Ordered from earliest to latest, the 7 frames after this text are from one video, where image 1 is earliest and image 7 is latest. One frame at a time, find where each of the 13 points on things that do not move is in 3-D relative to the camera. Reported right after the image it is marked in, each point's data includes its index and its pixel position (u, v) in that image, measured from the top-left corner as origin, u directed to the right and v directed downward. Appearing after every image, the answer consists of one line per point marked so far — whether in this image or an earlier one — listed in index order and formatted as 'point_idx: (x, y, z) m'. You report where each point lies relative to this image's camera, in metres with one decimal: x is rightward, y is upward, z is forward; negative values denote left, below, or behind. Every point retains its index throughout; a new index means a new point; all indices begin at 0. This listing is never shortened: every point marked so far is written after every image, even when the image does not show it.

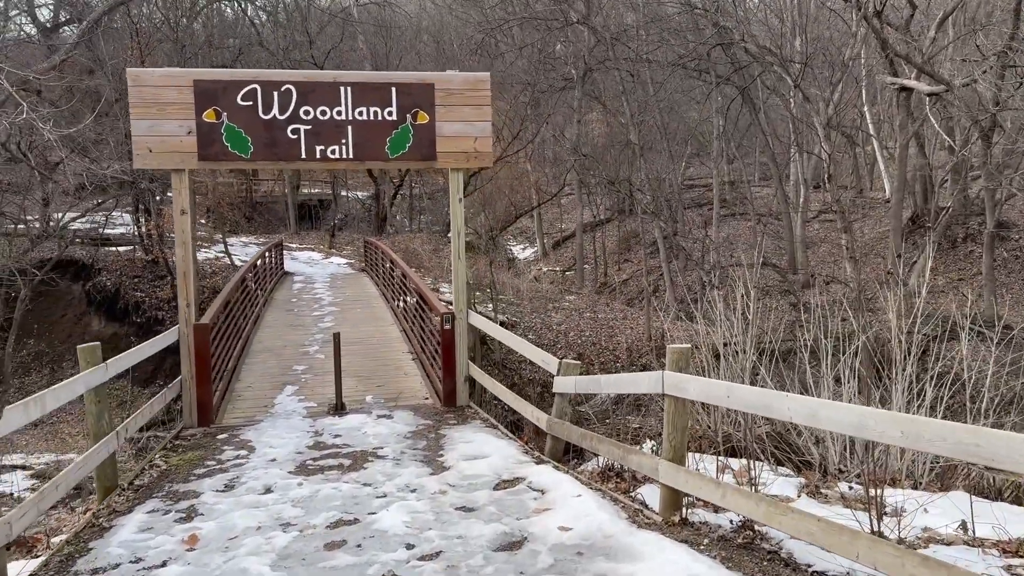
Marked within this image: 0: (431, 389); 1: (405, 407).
0: (-0.7, -0.9, +6.6) m
1: (-0.9, -1.0, +6.1) m
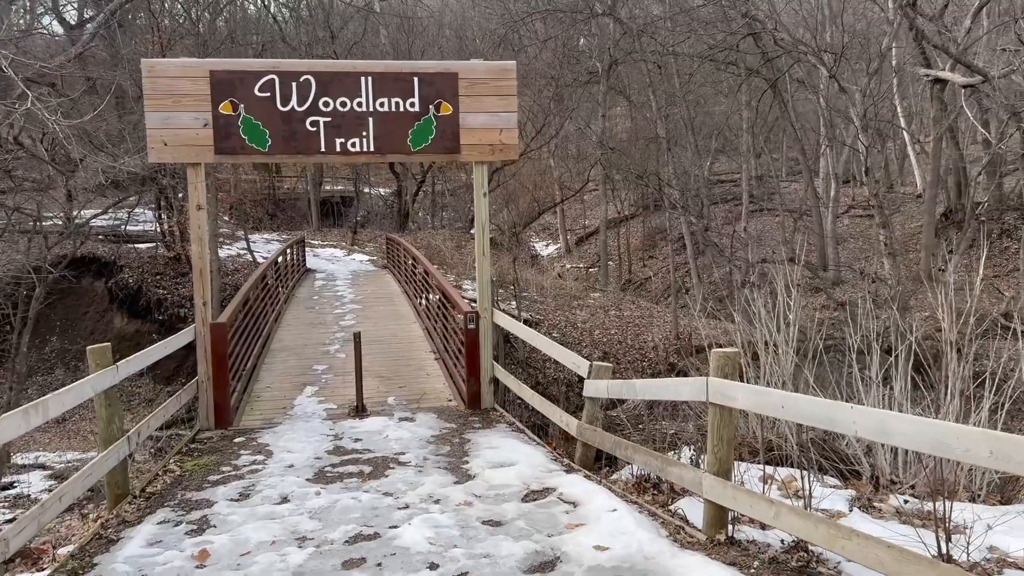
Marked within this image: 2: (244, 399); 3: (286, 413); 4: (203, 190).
0: (-0.5, -0.9, +6.3) m
1: (-0.7, -1.0, +5.9) m
2: (-2.2, -0.9, +6.2) m
3: (-1.8, -1.0, +5.8) m
4: (-2.3, +0.7, +5.5) m
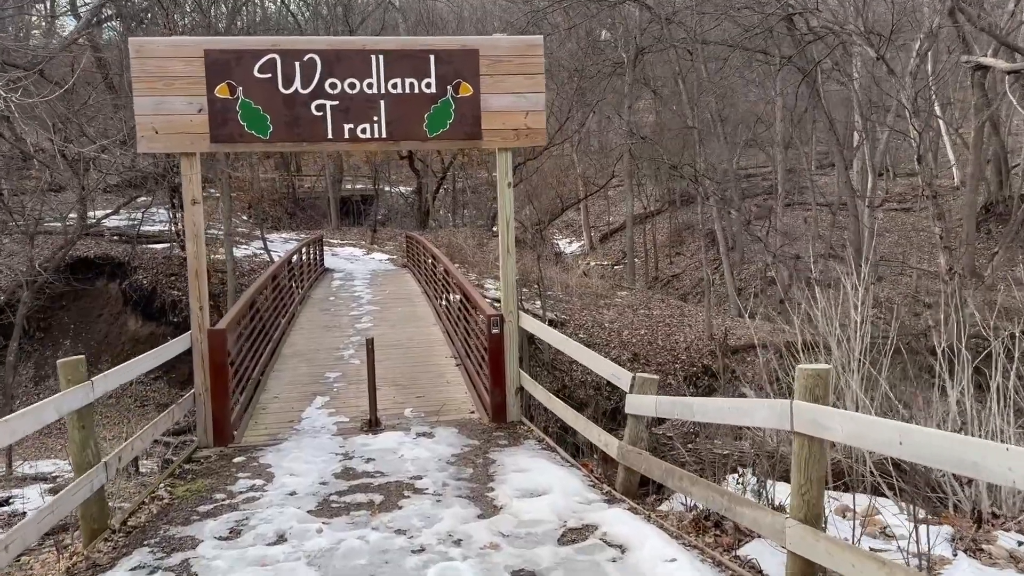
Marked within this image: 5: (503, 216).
0: (-0.3, -0.9, +5.8) m
1: (-0.5, -1.0, +5.4) m
2: (-2.0, -0.9, +5.7) m
3: (-1.6, -1.0, +5.3) m
4: (-2.1, +0.7, +5.0) m
5: (-0.1, +0.5, +5.2) m
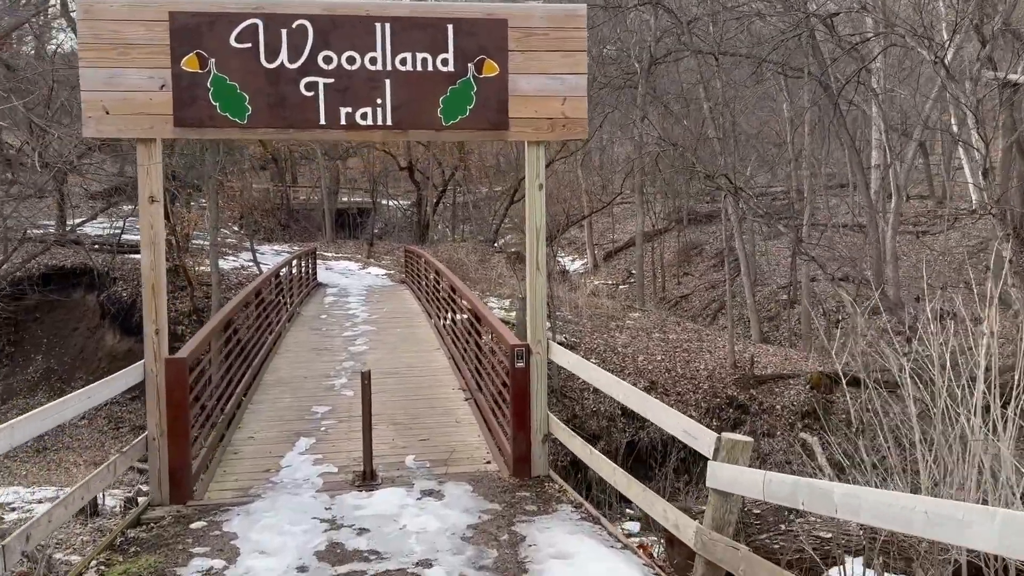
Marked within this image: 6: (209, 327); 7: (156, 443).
0: (-0.1, -1.0, +4.8) m
1: (-0.3, -1.1, +4.4) m
2: (-1.9, -1.0, +4.7) m
3: (-1.4, -1.1, +4.3) m
4: (-1.9, +0.6, +4.0) m
5: (+0.1, +0.4, +4.3) m
6: (-2.0, -0.3, +5.0) m
7: (-1.9, -0.8, +4.0) m
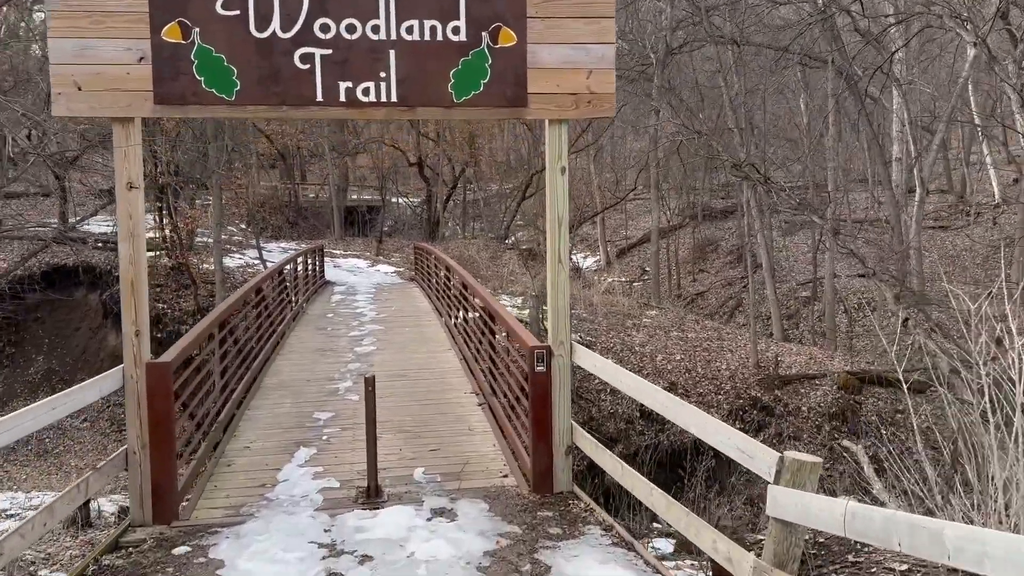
0: (0.0, -1.0, +4.4) m
1: (-0.2, -1.1, +3.9) m
2: (-1.8, -1.0, +4.3) m
3: (-1.3, -1.1, +3.9) m
4: (-1.8, +0.6, +3.6) m
5: (+0.2, +0.4, +3.9) m
6: (-1.9, -0.2, +4.6) m
7: (-1.8, -0.8, +3.6) m
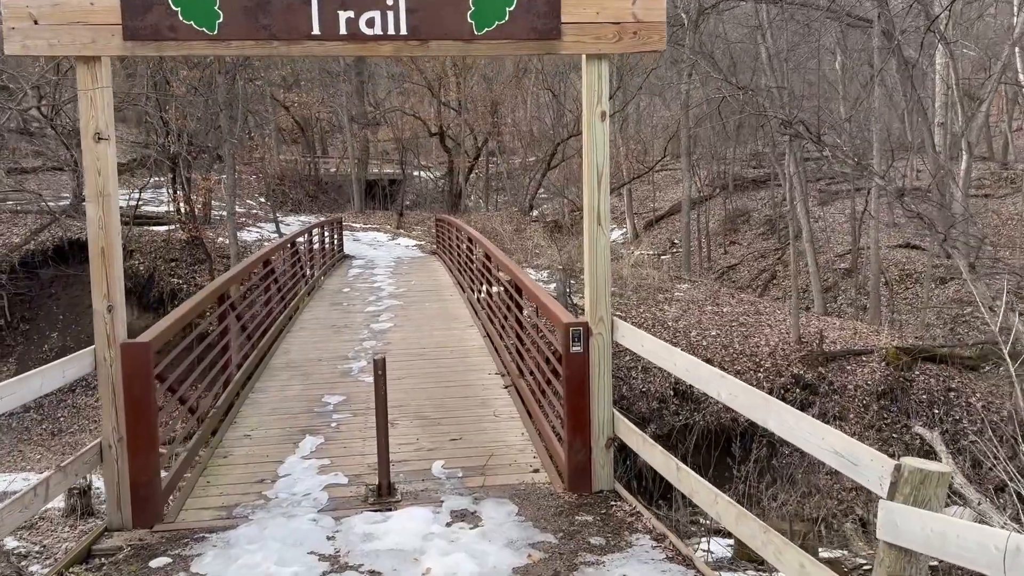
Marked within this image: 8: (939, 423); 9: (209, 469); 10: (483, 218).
0: (+0.2, -0.8, +3.9) m
1: (0.0, -0.9, +3.4) m
2: (-1.6, -0.9, +3.8) m
3: (-1.2, -1.0, +3.4) m
4: (-1.7, +0.7, +3.1) m
5: (+0.4, +0.5, +3.3) m
6: (-1.8, -0.1, +4.1) m
7: (-1.7, -0.7, +3.1) m
8: (+5.3, -1.6, +9.2) m
9: (-1.5, -0.9, +3.8) m
10: (-0.7, +1.8, +19.3) m
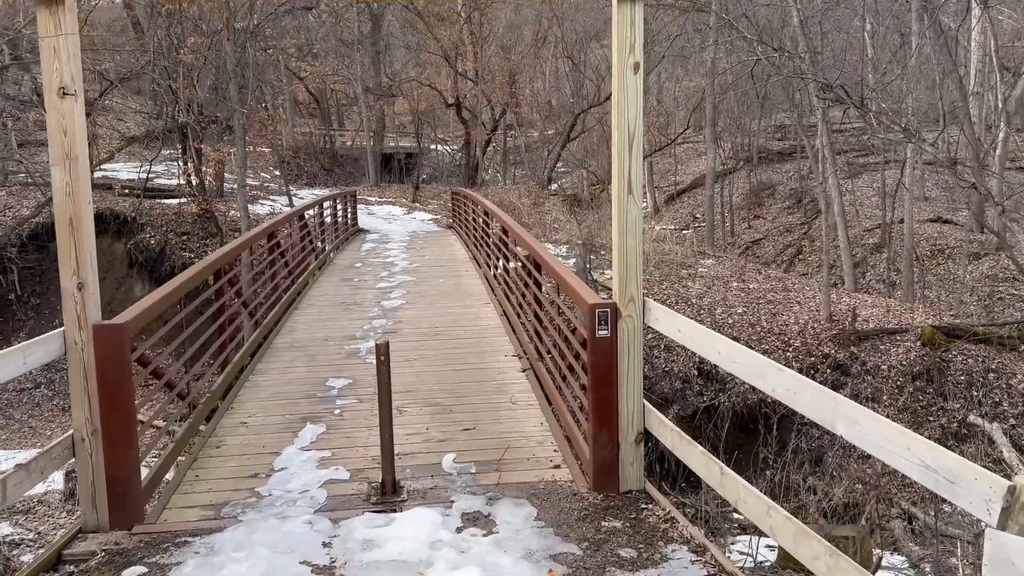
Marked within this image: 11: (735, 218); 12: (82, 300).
0: (+0.2, -0.7, +3.5) m
1: (0.0, -0.8, +3.1) m
2: (-1.5, -0.8, +3.5) m
3: (-1.1, -0.9, +3.1) m
4: (-1.6, +0.8, +2.7) m
5: (+0.4, +0.6, +2.9) m
6: (-1.7, 0.0, +3.8) m
7: (-1.6, -0.6, +2.8) m
8: (+5.5, -1.4, +8.8) m
9: (-1.4, -0.8, +3.4) m
10: (-0.3, +2.4, +18.8) m
11: (+5.9, +1.8, +19.7) m
12: (-1.6, 0.0, +2.8) m
